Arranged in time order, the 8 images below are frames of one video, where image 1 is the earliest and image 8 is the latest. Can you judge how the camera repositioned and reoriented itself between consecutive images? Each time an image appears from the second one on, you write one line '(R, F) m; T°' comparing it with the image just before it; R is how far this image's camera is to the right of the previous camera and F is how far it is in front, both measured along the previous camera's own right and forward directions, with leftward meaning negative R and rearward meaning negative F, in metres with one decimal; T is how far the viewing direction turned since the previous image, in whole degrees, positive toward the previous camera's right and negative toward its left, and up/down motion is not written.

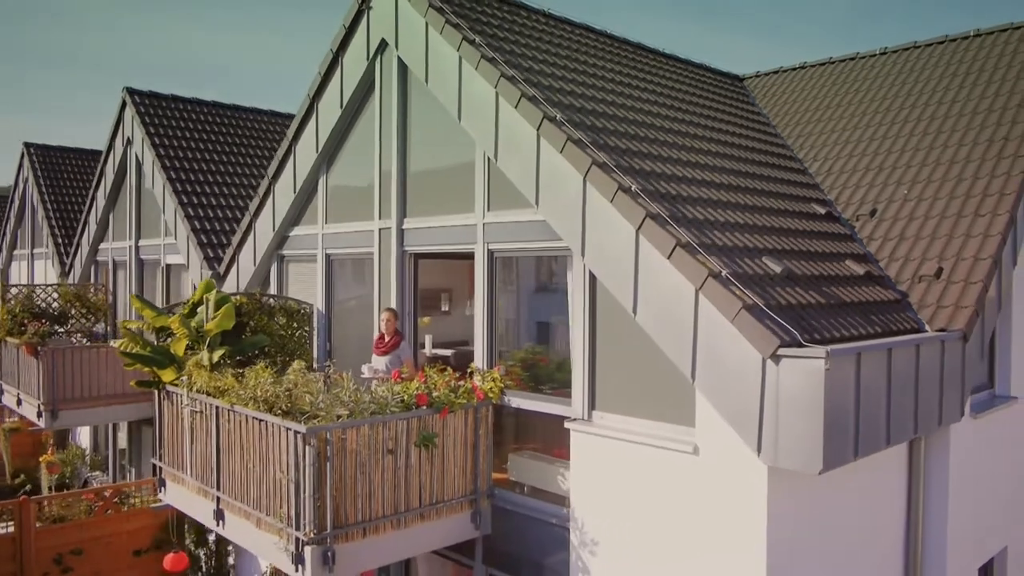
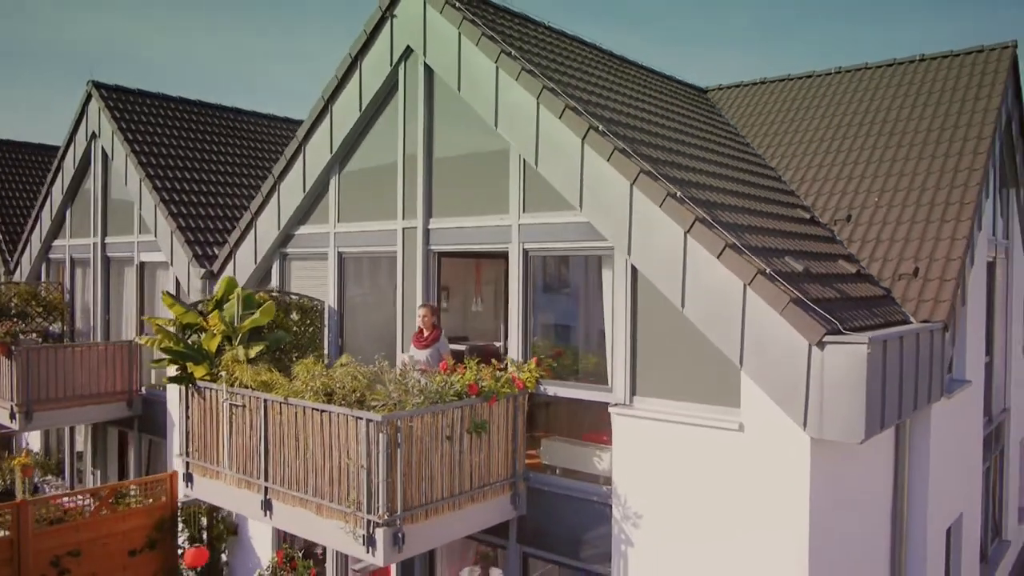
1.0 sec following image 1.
(-1.2, -0.4) m; +7°
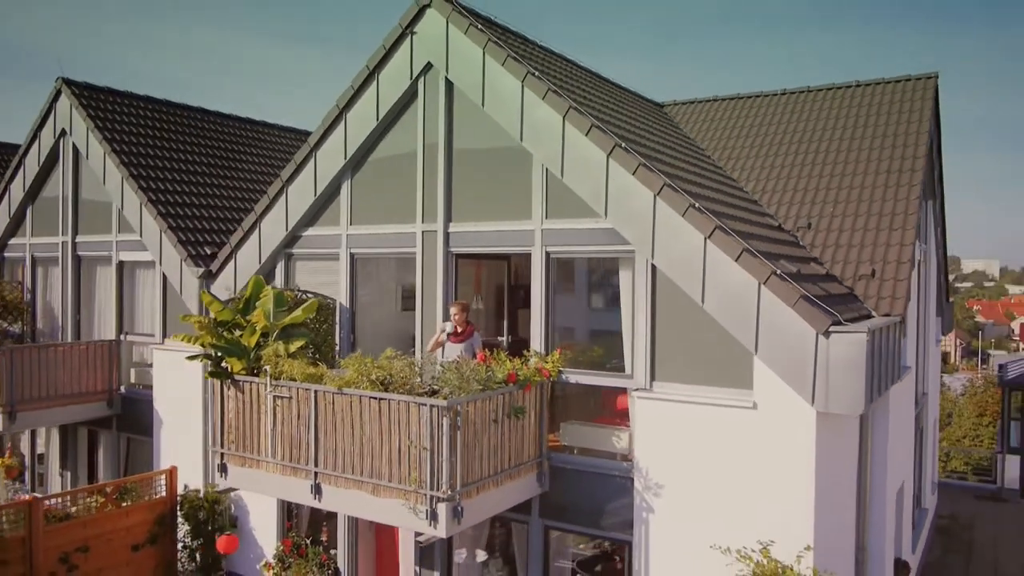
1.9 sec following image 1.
(-1.3, -0.7) m; +7°
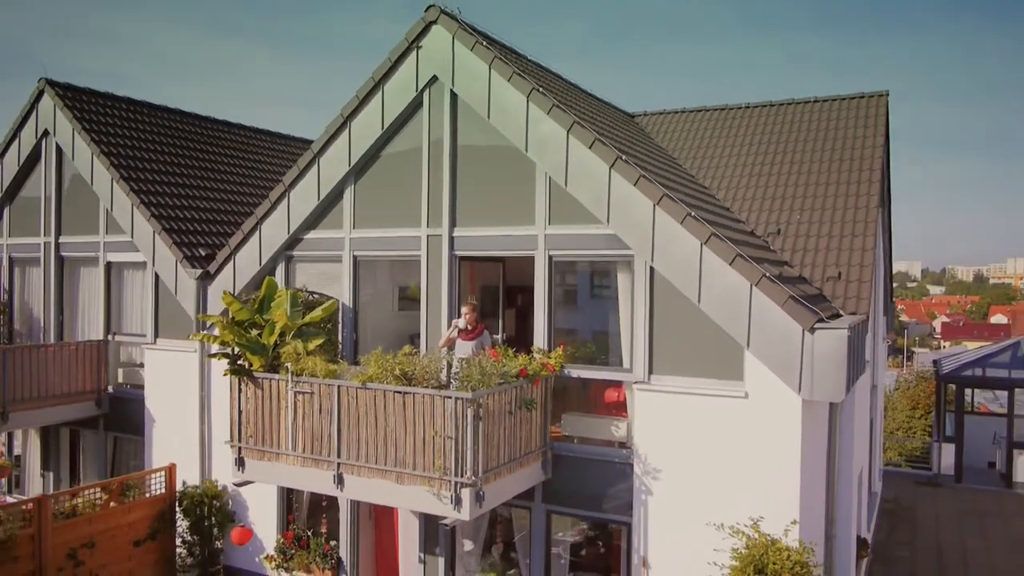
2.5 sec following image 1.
(-0.7, -0.6) m; +4°
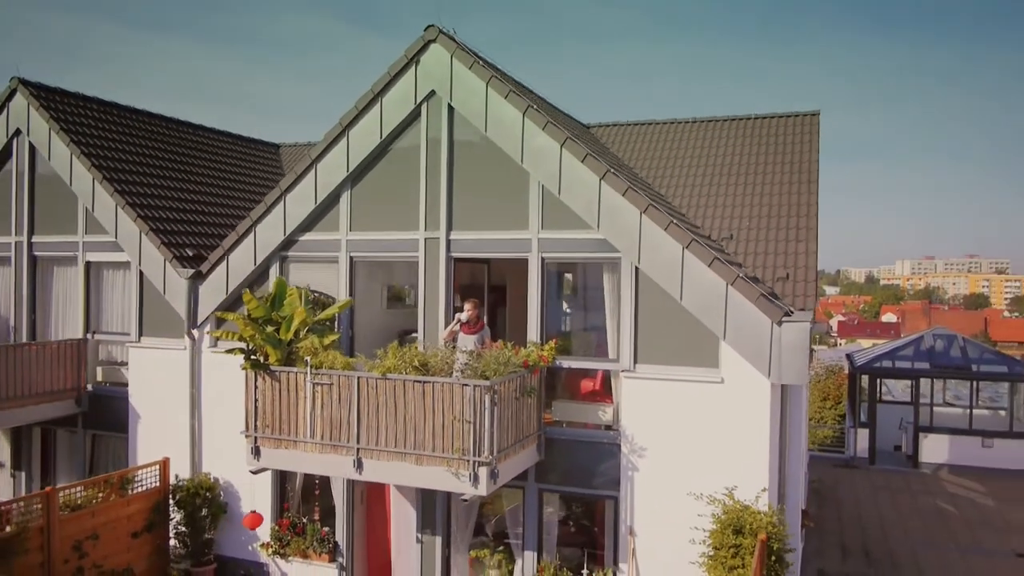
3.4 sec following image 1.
(-1.0, -0.8) m; +6°
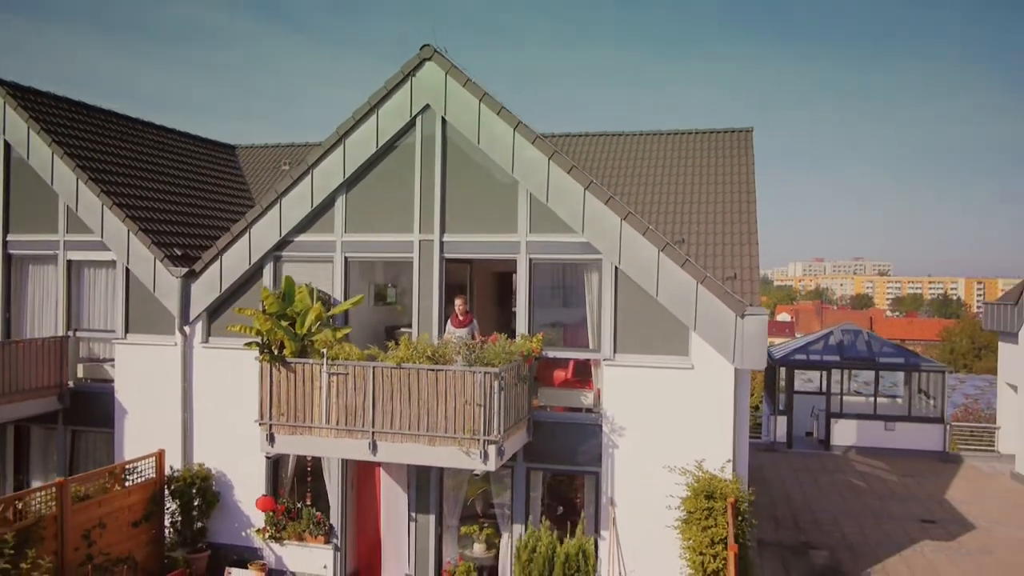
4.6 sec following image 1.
(-1.2, -1.0) m; +7°
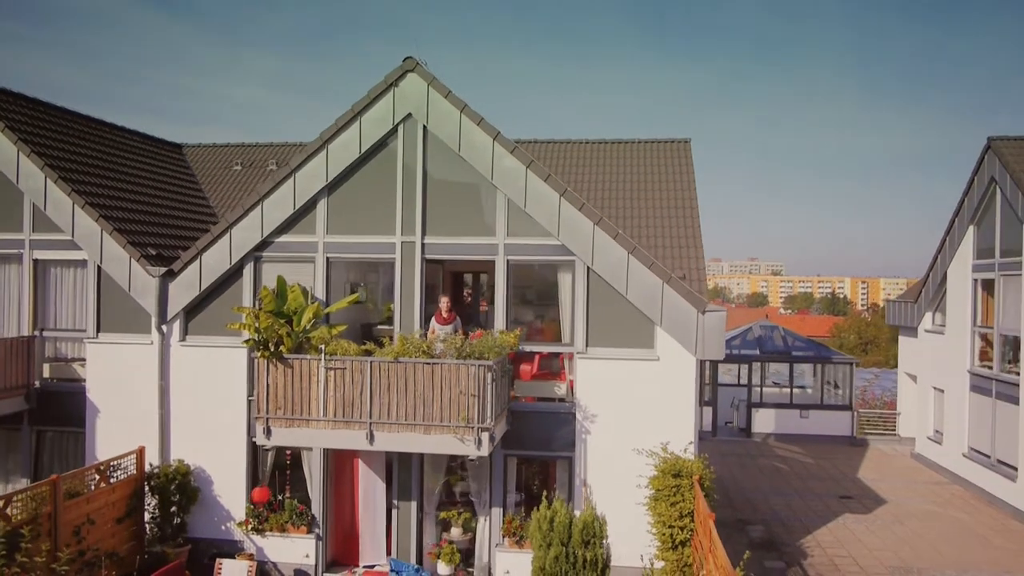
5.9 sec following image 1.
(-1.1, -0.7) m; +7°
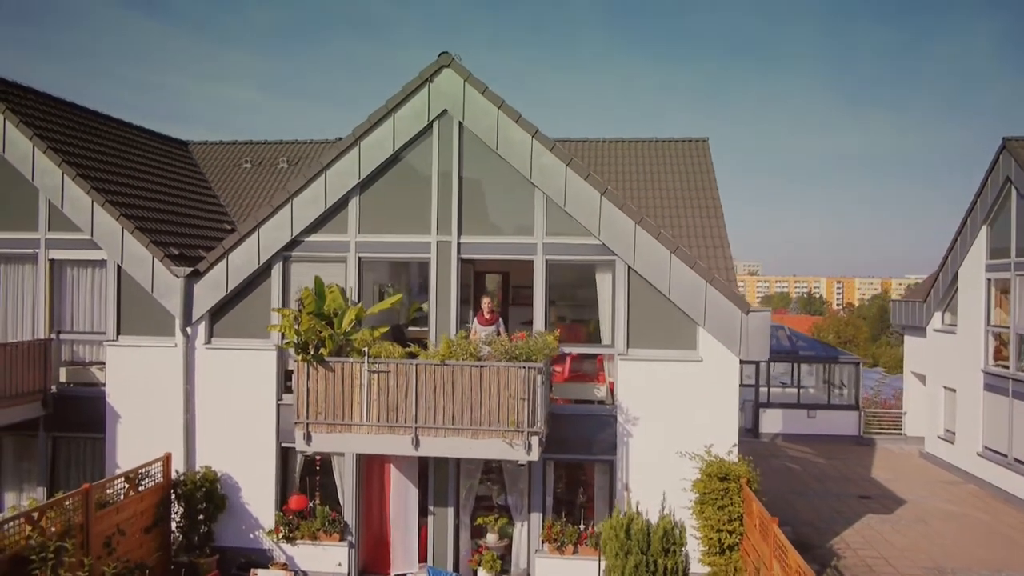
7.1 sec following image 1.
(-0.9, +0.3) m; +2°
